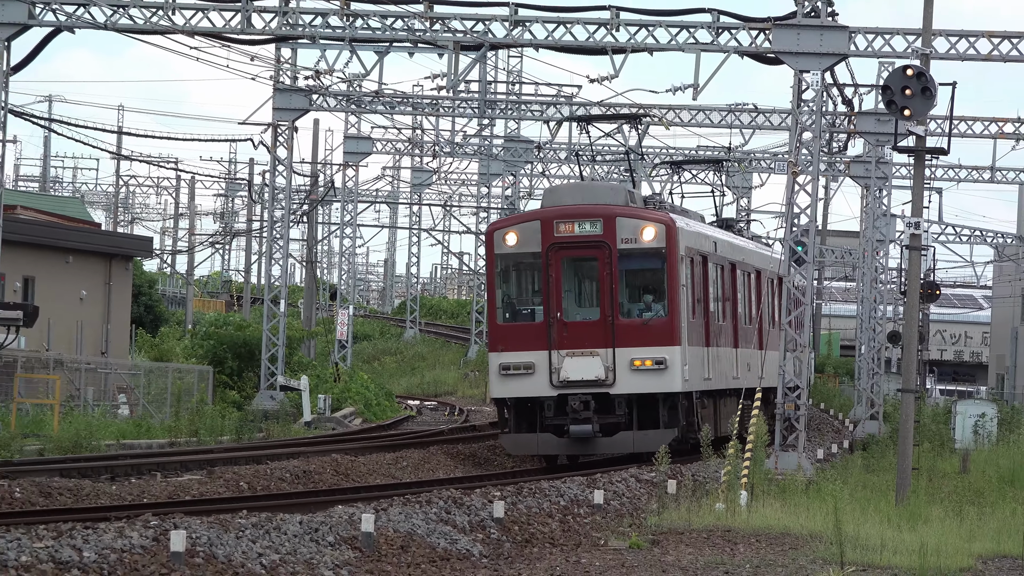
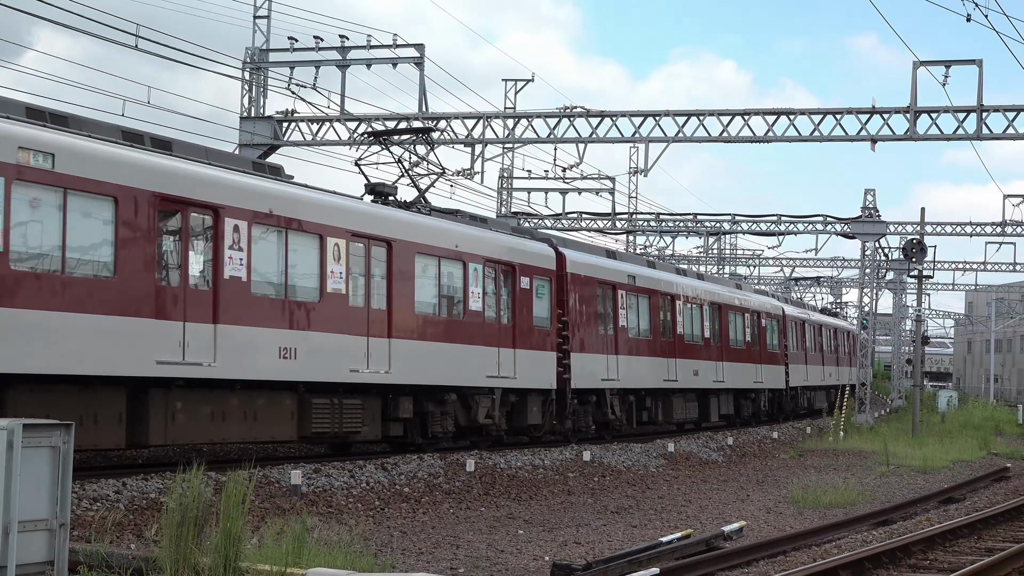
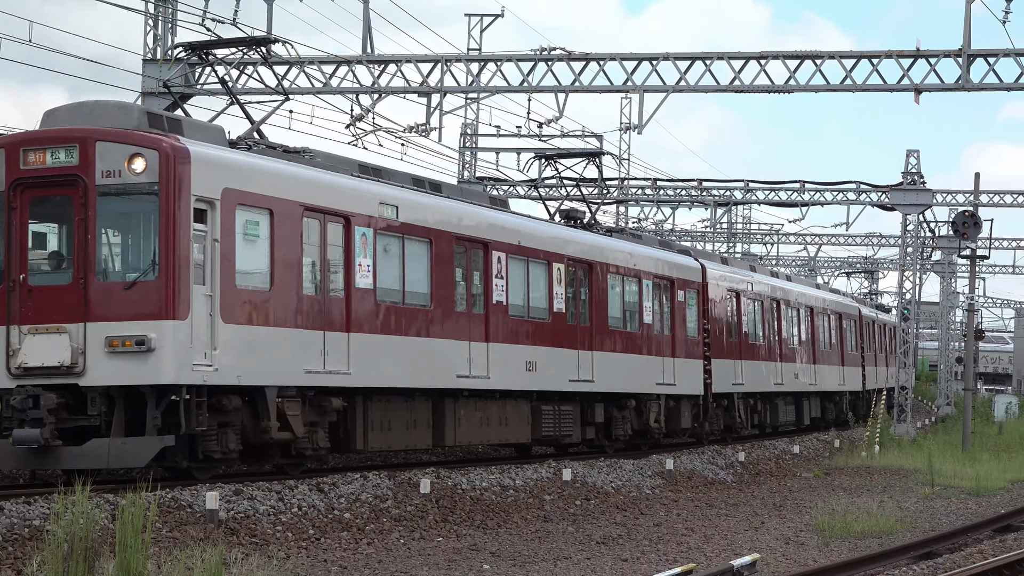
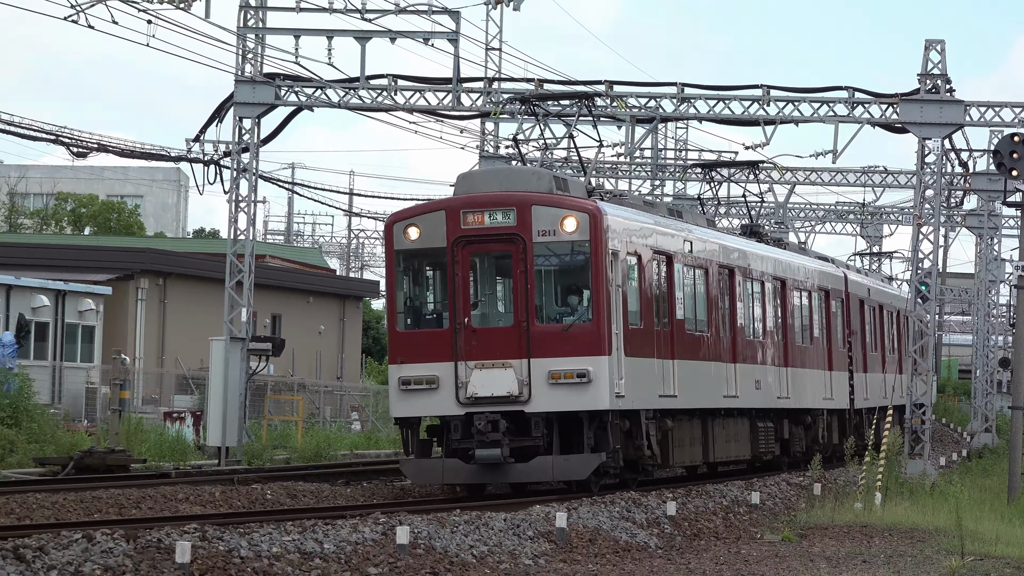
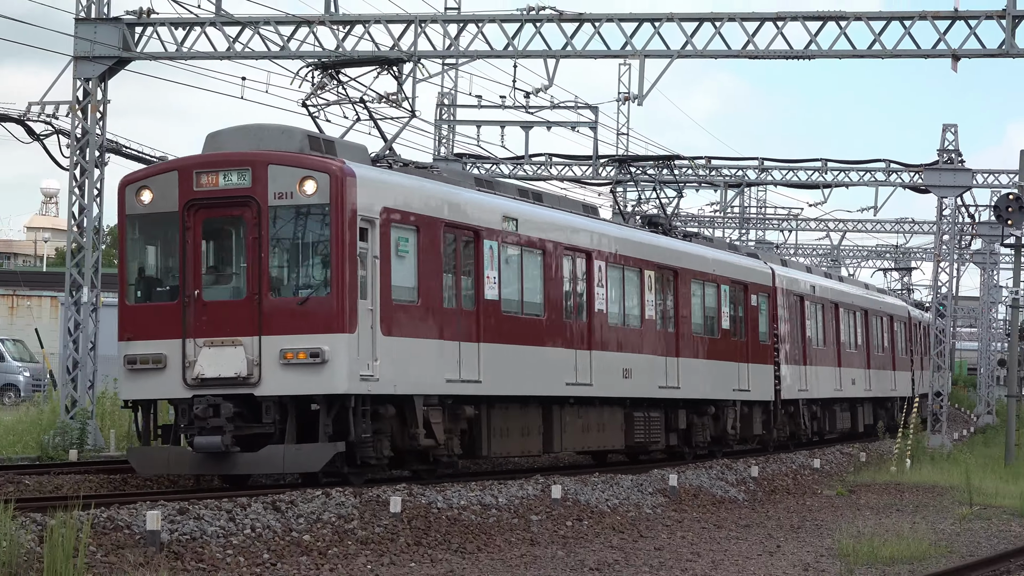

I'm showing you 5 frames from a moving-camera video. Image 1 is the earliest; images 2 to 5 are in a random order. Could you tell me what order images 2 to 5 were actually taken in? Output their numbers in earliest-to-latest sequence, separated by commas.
4, 5, 3, 2
